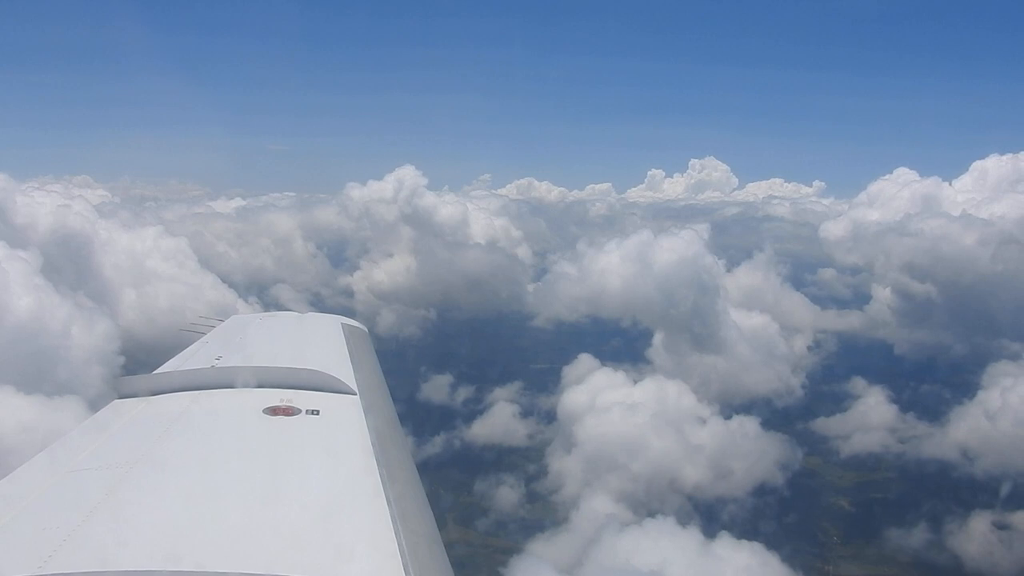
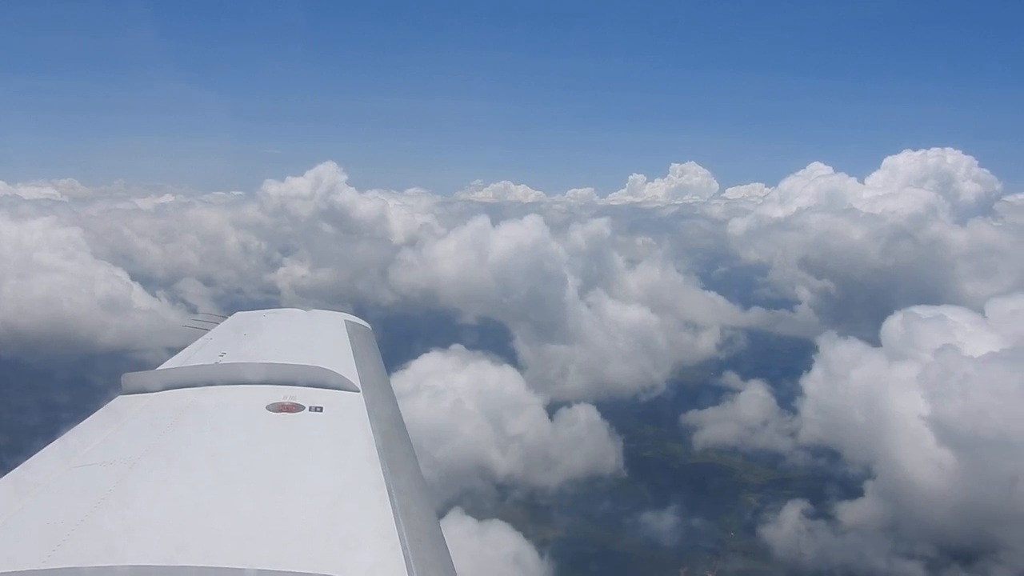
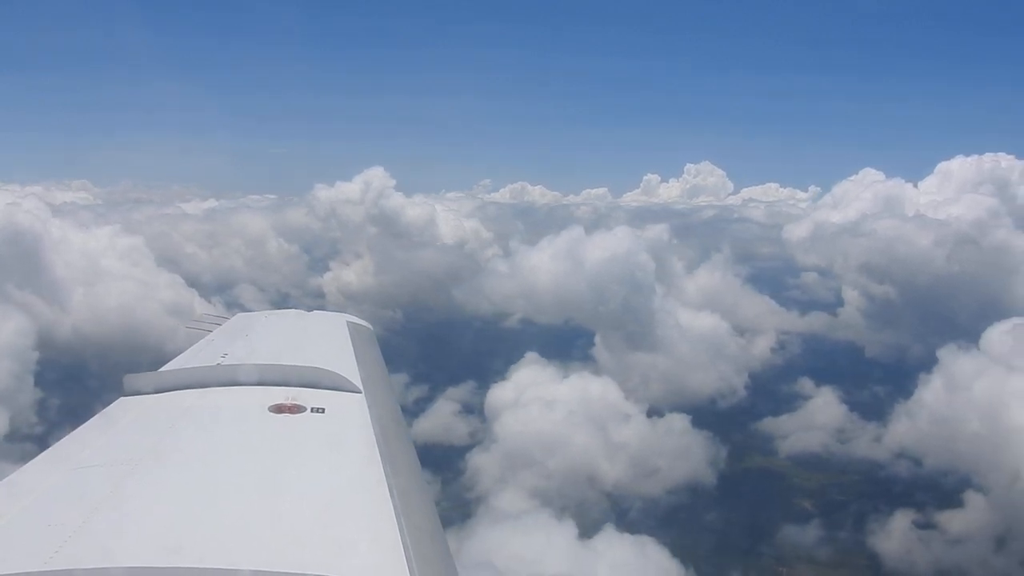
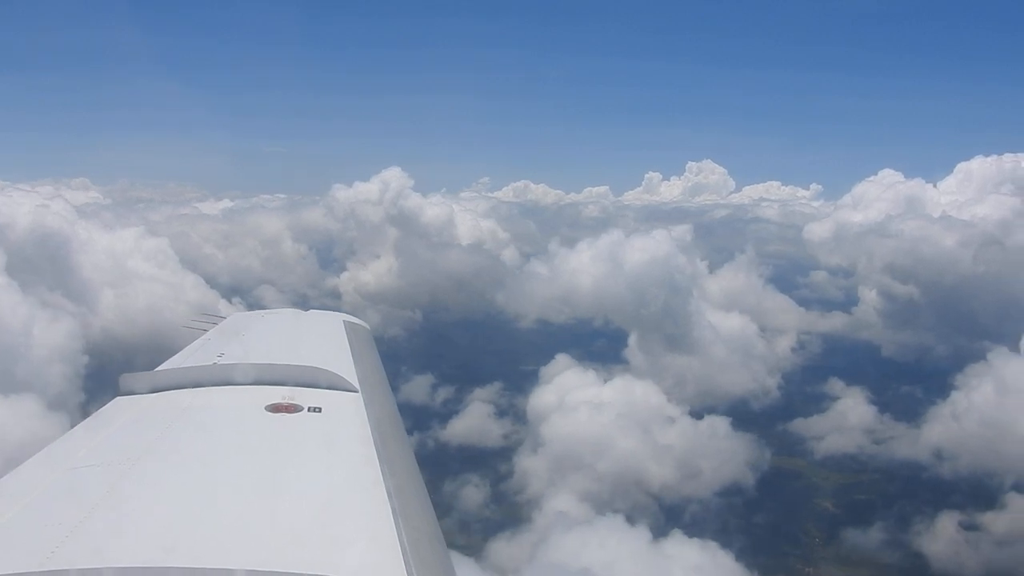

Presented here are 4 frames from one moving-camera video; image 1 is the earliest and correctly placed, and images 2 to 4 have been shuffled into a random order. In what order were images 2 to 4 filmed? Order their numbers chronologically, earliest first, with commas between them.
4, 3, 2
